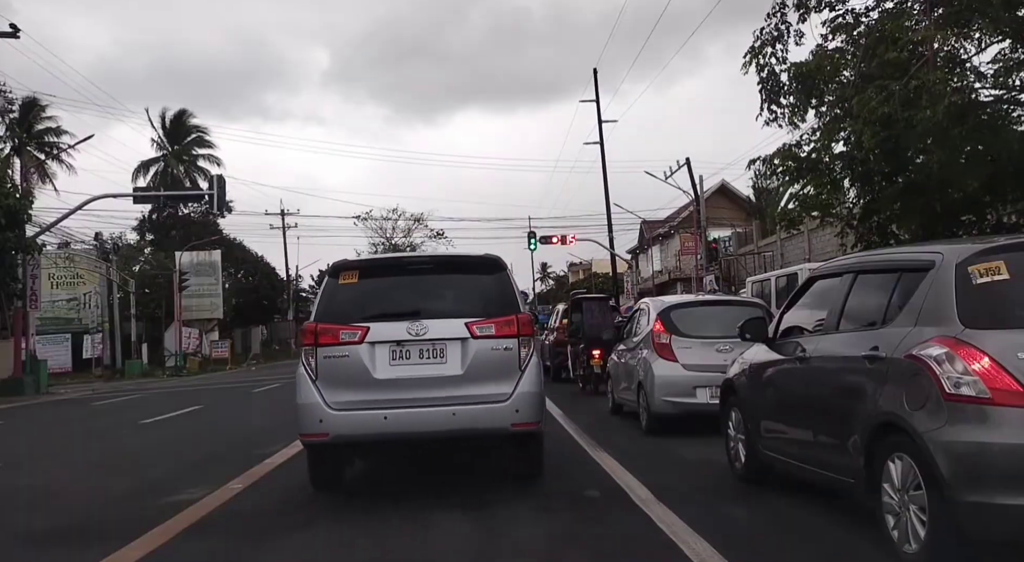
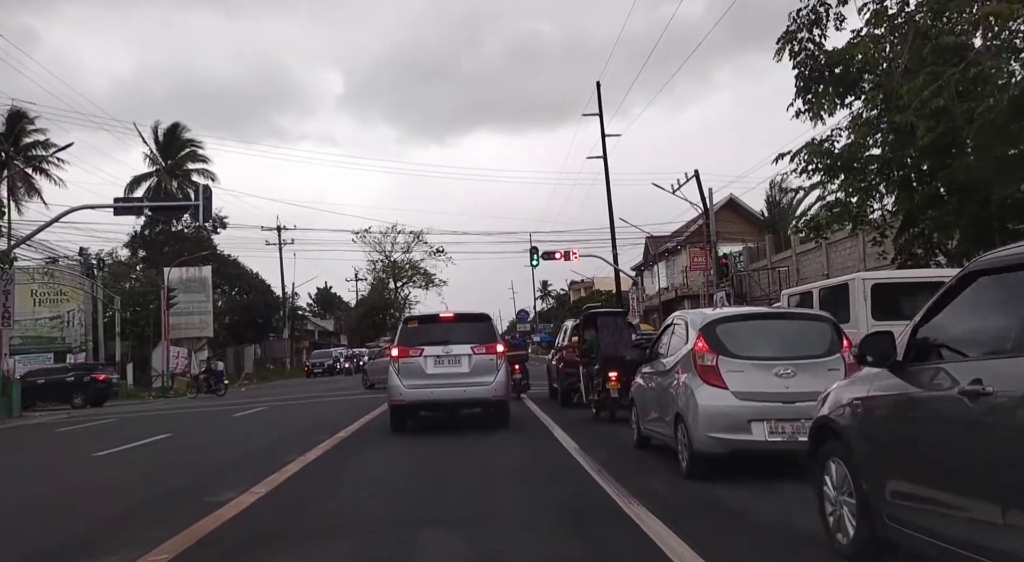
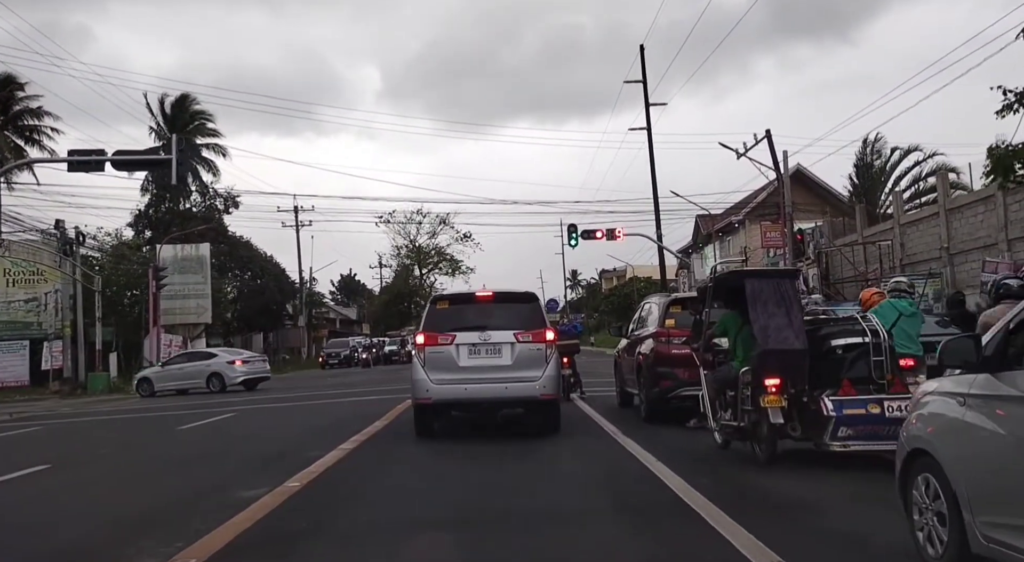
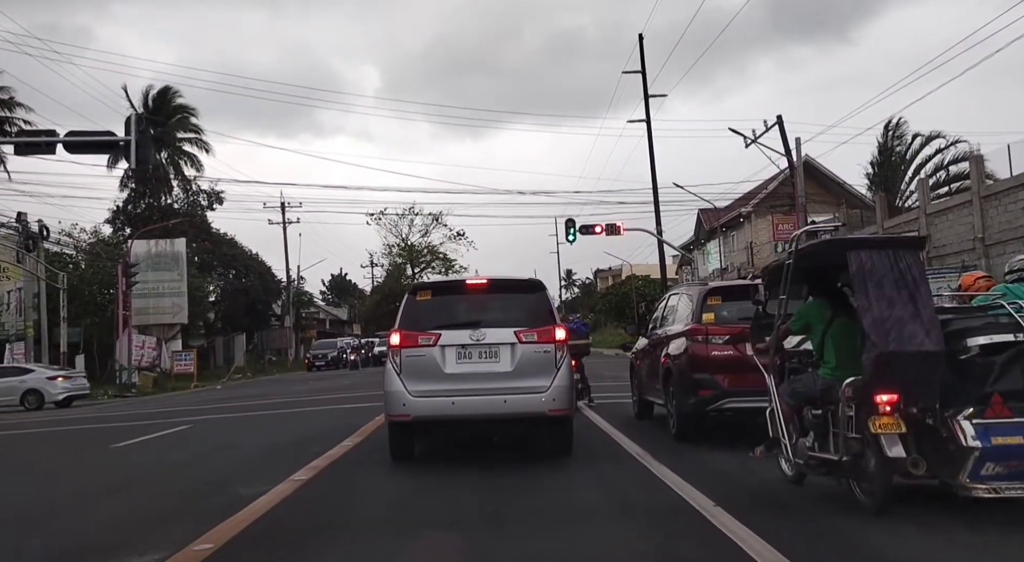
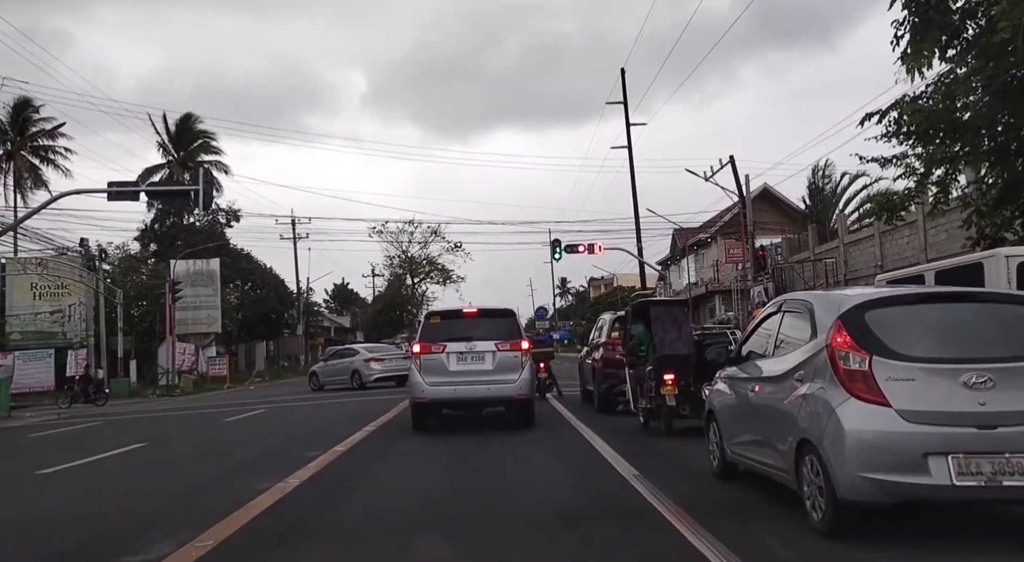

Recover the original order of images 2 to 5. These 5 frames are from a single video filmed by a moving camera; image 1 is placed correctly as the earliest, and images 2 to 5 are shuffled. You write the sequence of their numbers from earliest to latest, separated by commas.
2, 5, 3, 4
